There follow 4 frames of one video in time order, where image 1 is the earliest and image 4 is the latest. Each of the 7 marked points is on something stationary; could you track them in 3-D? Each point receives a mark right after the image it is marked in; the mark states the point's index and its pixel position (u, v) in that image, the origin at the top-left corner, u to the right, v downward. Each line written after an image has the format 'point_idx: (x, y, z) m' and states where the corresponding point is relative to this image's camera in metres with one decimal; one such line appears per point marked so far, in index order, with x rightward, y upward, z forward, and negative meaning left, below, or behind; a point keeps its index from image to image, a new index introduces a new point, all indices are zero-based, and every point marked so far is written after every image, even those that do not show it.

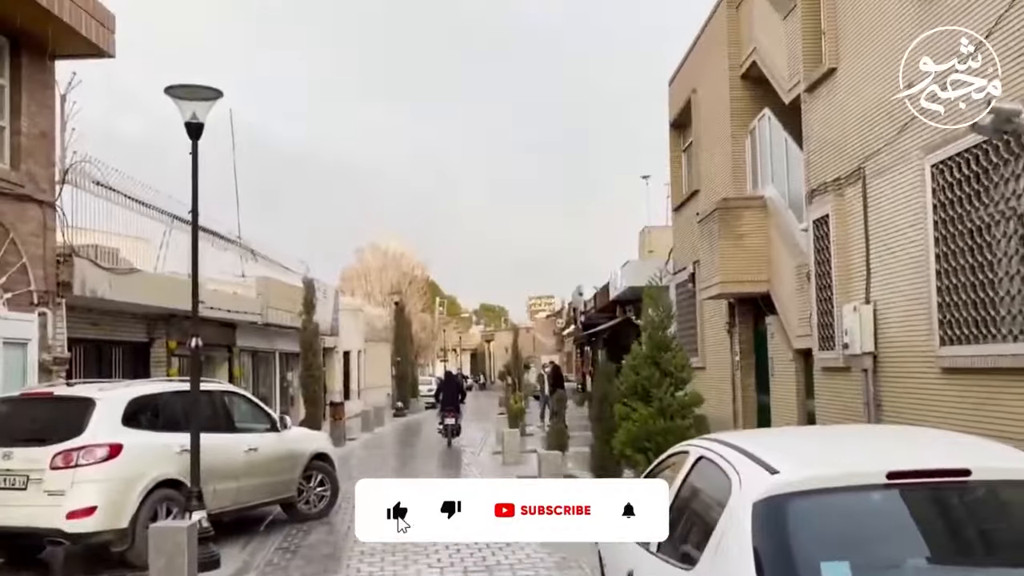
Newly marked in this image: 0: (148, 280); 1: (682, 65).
0: (-5.8, +0.1, +14.5) m
1: (+3.3, +4.4, +18.0) m
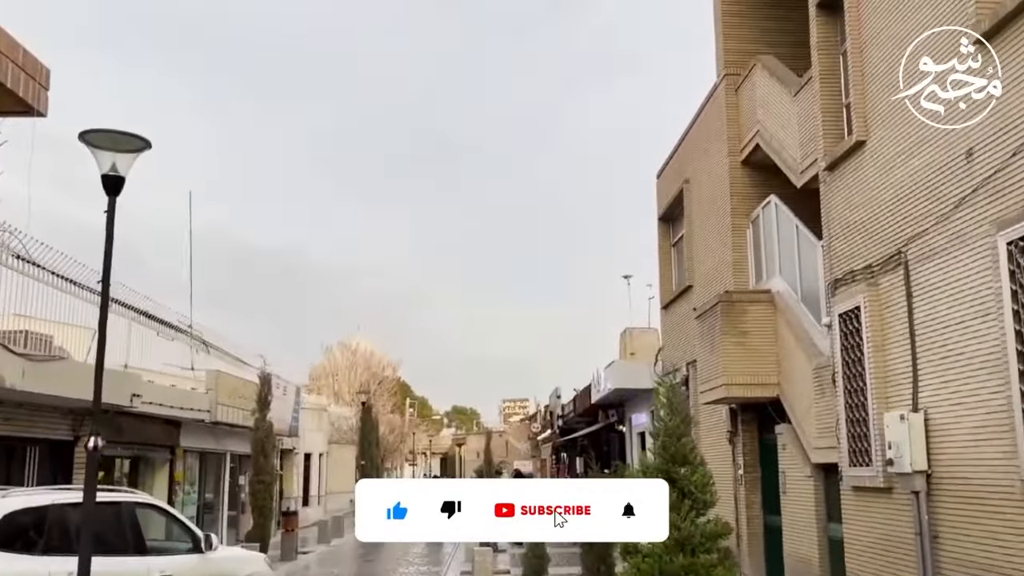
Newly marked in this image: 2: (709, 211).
0: (-6.2, -1.1, +12.7) m
1: (+3.0, +2.5, +16.9) m
2: (+3.2, +1.2, +14.8) m
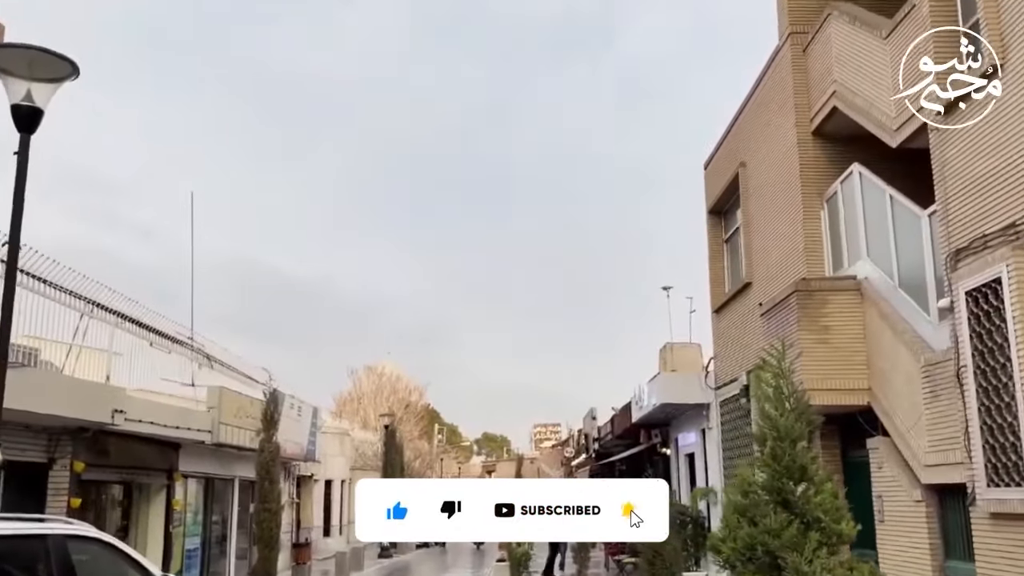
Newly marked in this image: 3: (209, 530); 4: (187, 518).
0: (-5.7, -1.1, +11.0) m
1: (+3.5, +2.5, +15.0) m
2: (+3.6, +1.3, +12.8) m
3: (-6.4, -5.1, +19.4) m
4: (-6.4, -4.6, +18.0) m
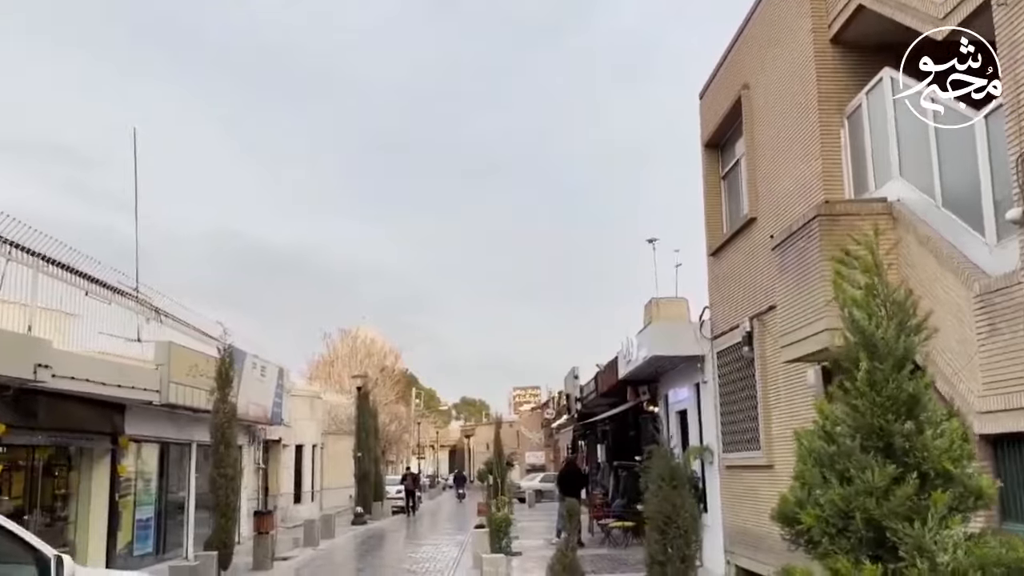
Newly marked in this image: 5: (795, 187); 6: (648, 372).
0: (-6.0, -0.4, +9.5) m
1: (+3.1, +3.4, +13.5) m
2: (+3.3, +2.1, +11.4) m
3: (-6.8, -4.1, +17.9) m
4: (-6.8, -3.6, +16.6) m
5: (+3.3, +1.2, +10.6) m
6: (+2.6, -1.6, +17.4) m
